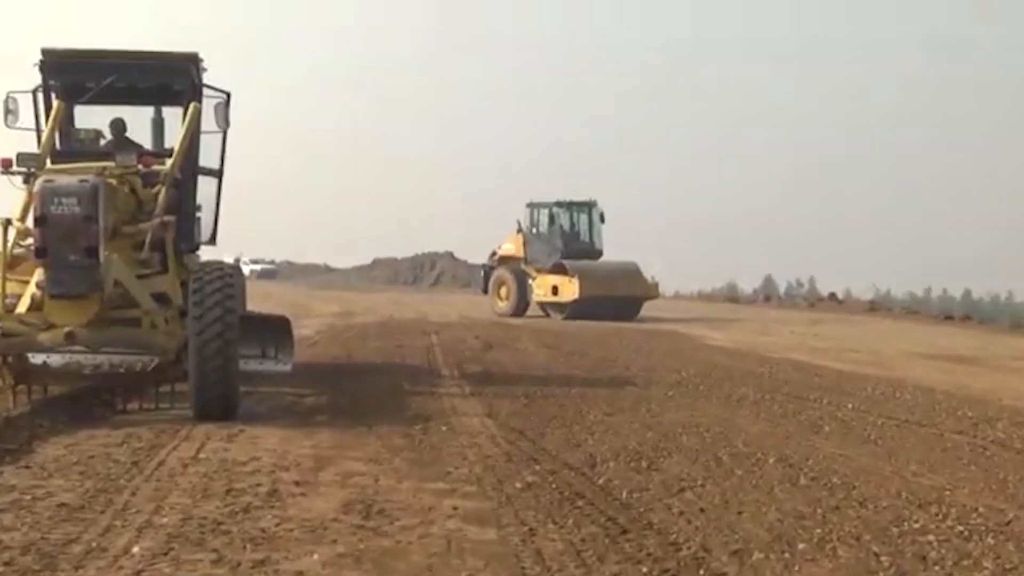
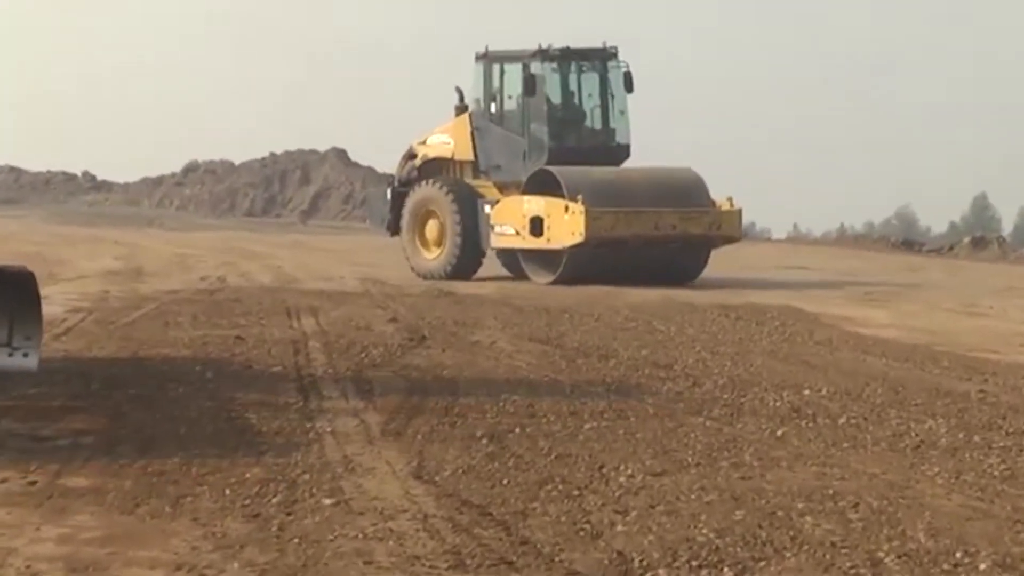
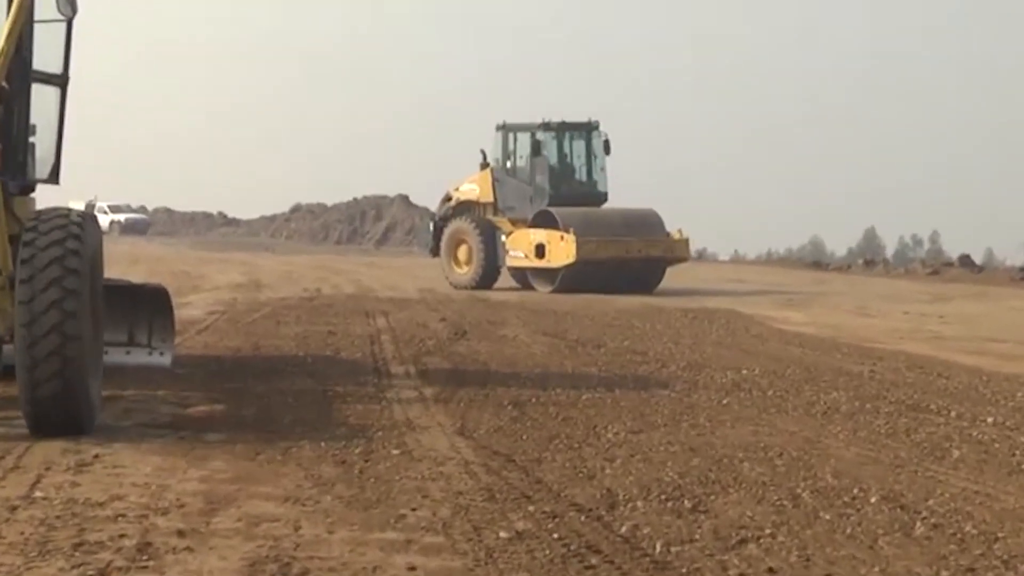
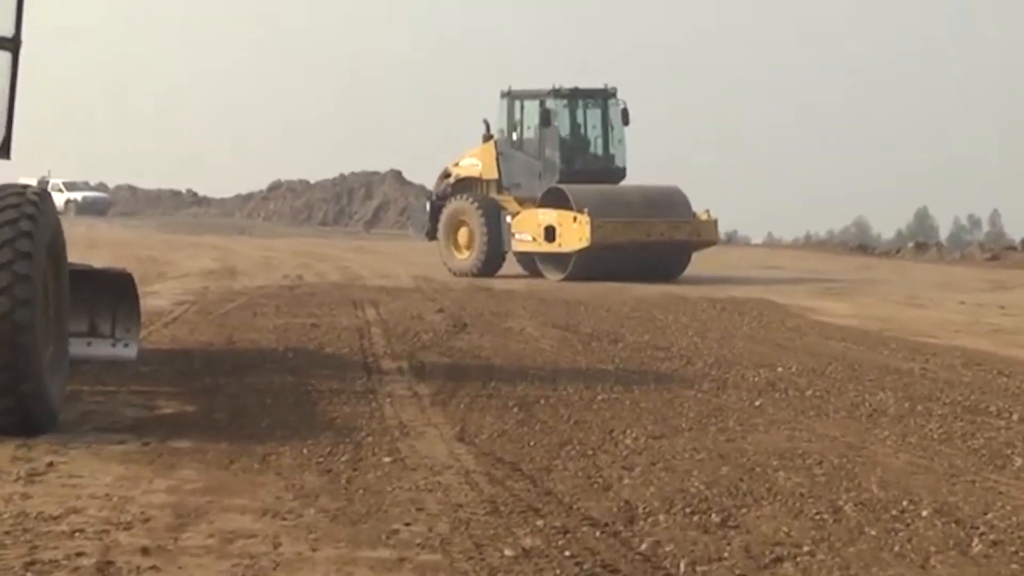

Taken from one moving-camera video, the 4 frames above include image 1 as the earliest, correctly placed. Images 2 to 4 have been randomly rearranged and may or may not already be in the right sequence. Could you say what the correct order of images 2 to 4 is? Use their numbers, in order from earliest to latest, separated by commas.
3, 4, 2
